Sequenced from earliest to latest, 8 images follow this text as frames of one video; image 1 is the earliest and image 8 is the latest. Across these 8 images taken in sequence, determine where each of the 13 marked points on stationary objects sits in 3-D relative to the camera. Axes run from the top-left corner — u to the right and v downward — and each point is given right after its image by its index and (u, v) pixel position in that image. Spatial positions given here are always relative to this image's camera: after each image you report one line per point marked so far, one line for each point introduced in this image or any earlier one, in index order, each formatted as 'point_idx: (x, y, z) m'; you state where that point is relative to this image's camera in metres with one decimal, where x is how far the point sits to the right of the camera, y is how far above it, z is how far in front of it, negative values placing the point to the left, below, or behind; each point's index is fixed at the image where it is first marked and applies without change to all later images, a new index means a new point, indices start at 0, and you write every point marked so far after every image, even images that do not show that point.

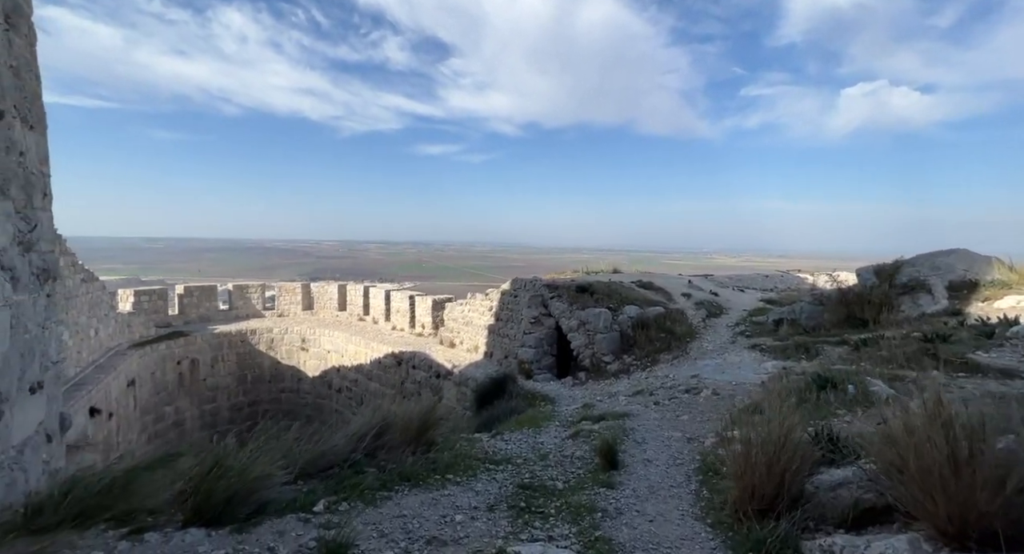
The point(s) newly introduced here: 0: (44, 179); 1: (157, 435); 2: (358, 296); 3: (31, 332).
0: (-3.7, +0.7, +3.6) m
1: (-6.9, -3.0, +9.4) m
2: (-3.7, -0.4, +11.1) m
3: (-3.5, -0.4, +3.3) m
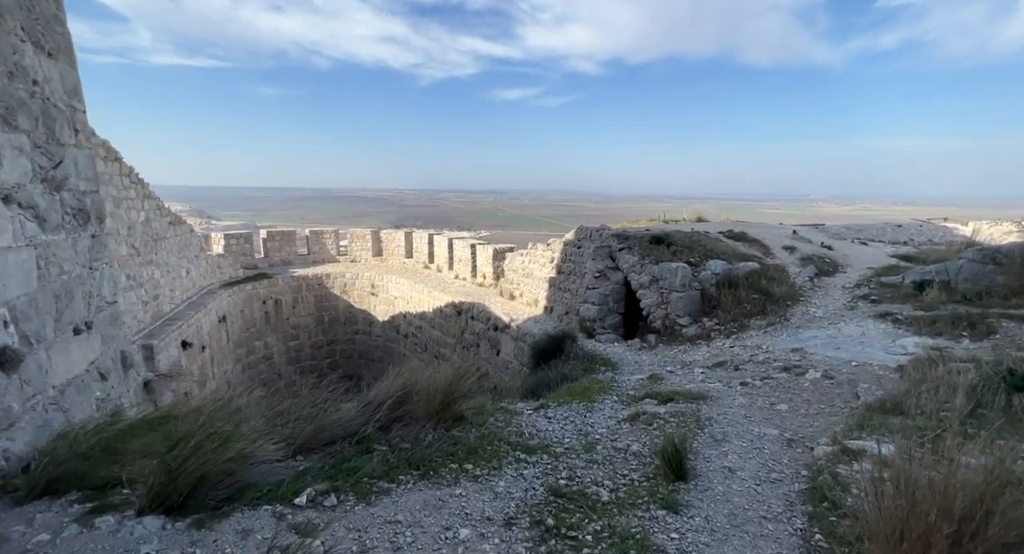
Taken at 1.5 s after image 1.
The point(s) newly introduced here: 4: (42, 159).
0: (-3.3, +1.2, +3.5) m
1: (-5.5, -1.8, +10.1) m
2: (-2.1, +0.8, +11.0) m
3: (-3.1, 0.0, +3.3) m
4: (-3.1, +0.7, +3.1) m
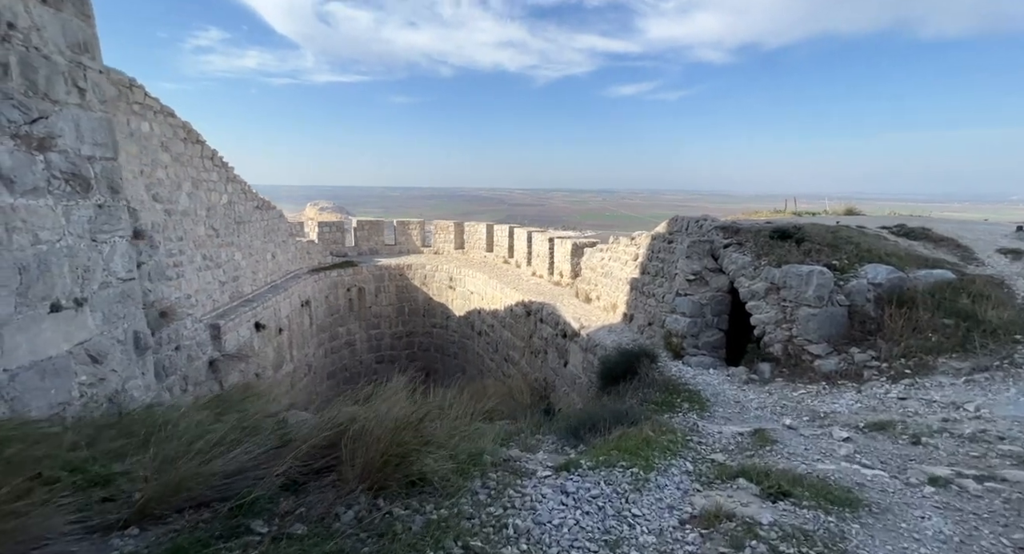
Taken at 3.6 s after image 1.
0: (-2.9, +1.4, +3.2) m
1: (-3.8, -1.6, +10.2) m
2: (-0.2, +0.9, +10.3) m
3: (-2.9, +0.2, +3.0) m
4: (-2.9, +0.9, +2.8) m
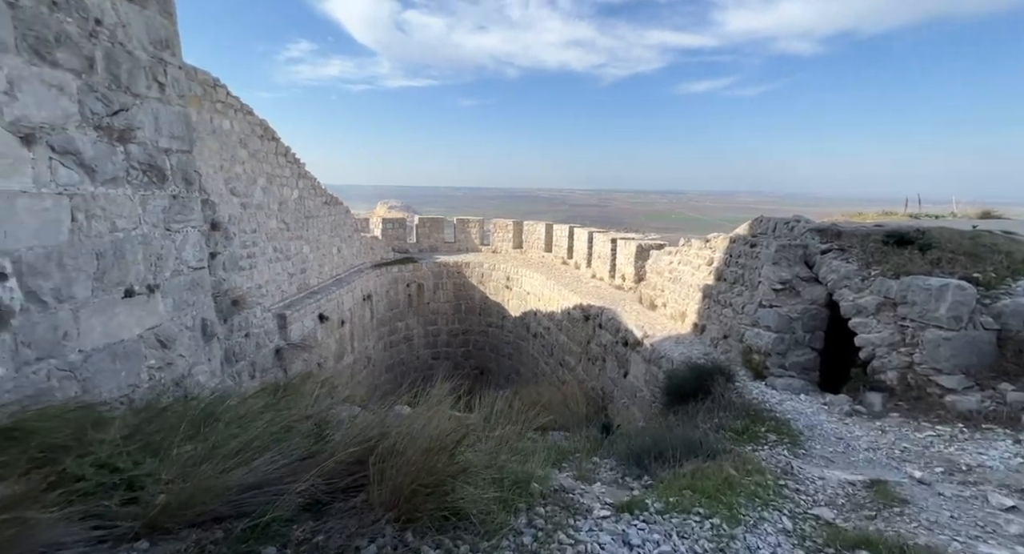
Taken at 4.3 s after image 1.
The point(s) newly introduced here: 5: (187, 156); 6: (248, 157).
0: (-2.5, +1.5, +3.3) m
1: (-2.6, -1.5, +10.3) m
2: (+1.1, +0.8, +10.0) m
3: (-2.5, +0.3, +3.1) m
4: (-2.5, +1.0, +2.9) m
5: (-2.5, +0.9, +3.7) m
6: (-3.3, +1.5, +6.0) m
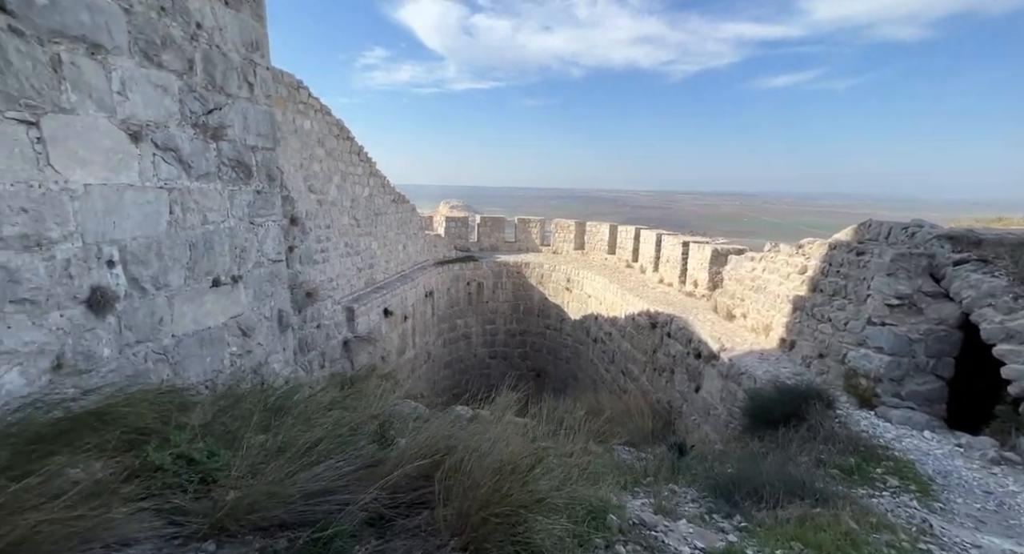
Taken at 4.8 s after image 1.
0: (-2.0, +1.5, +3.5) m
1: (-1.4, -1.4, +10.4) m
2: (+2.4, +0.8, +9.7) m
3: (-2.0, +0.4, +3.2) m
4: (-2.0, +1.1, +3.0) m
5: (-2.0, +1.0, +3.8) m
6: (-2.5, +1.6, +6.3) m
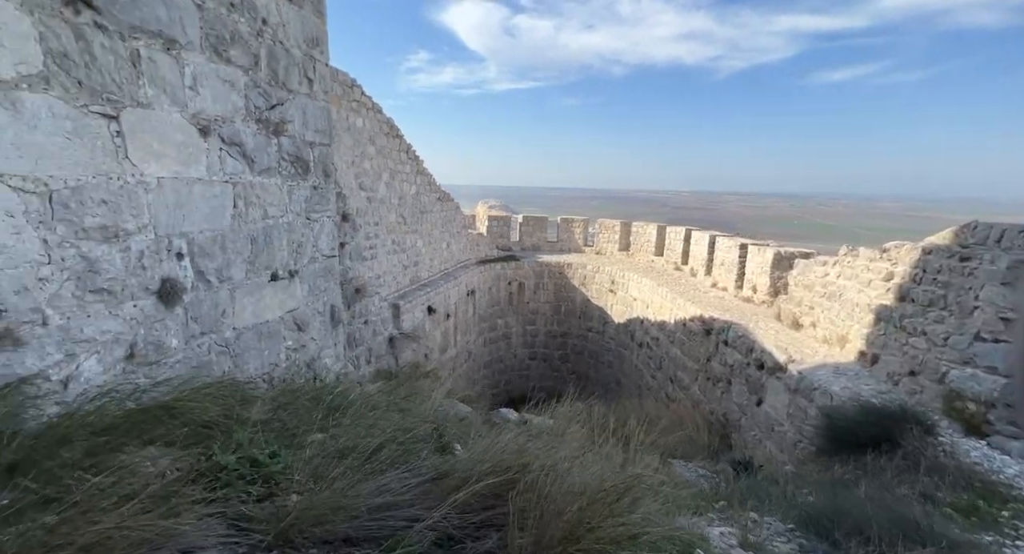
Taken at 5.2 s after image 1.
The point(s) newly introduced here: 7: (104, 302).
0: (-1.5, +1.6, +3.5) m
1: (-0.5, -1.4, +10.4) m
2: (+3.3, +0.7, +9.4) m
3: (-1.6, +0.4, +3.3) m
4: (-1.6, +1.1, +3.0) m
5: (-1.5, +1.0, +3.8) m
6: (-1.8, +1.7, +6.3) m
7: (-1.8, -0.1, +2.1) m
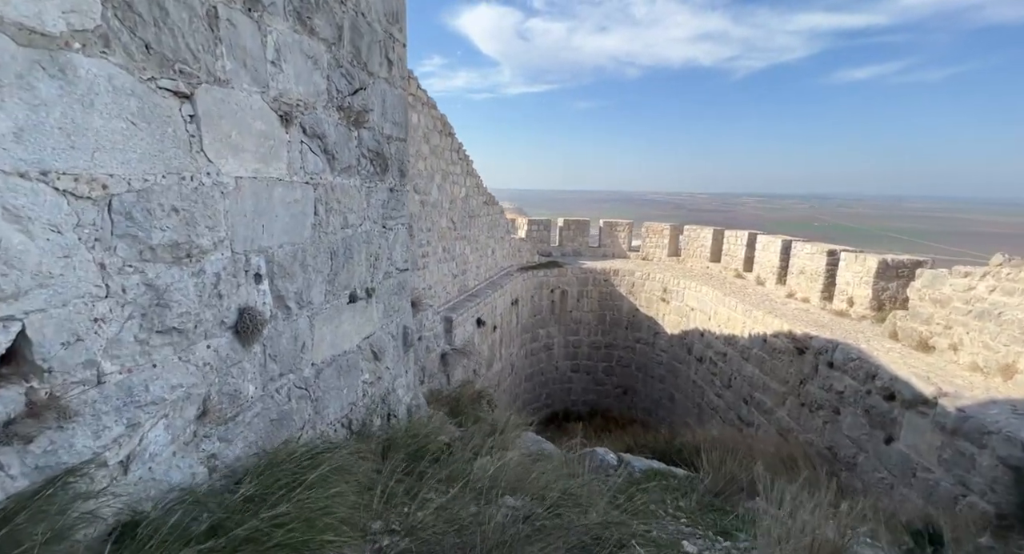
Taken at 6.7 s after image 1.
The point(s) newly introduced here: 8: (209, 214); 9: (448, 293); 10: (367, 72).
0: (-0.8, +1.5, +2.9) m
1: (+0.4, -1.6, +9.8) m
2: (+4.1, +0.5, +8.7) m
3: (-0.9, +0.3, +2.7) m
4: (-0.9, +1.0, +2.5) m
5: (-0.8, +0.9, +3.3) m
6: (-1.0, +1.5, +5.8) m
7: (-1.1, -0.2, +1.6) m
8: (-1.1, +0.2, +1.7) m
9: (-0.9, -0.2, +6.7) m
10: (-0.8, +1.2, +2.7) m
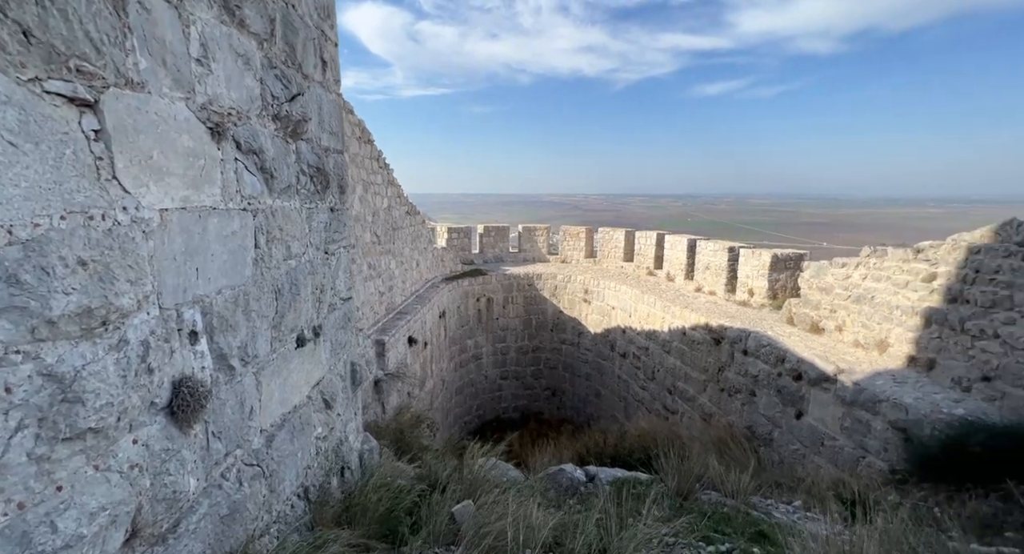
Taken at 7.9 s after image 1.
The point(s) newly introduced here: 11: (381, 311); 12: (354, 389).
0: (-1.0, +1.3, +2.5) m
1: (-1.0, -1.8, +9.5) m
2: (+2.7, +0.6, +9.1) m
3: (-1.0, +0.1, +2.3) m
4: (-1.0, +0.8, +2.1) m
5: (-1.0, +0.7, +2.9) m
6: (-1.8, +1.3, +5.2) m
7: (-1.0, -0.4, +1.1) m
8: (-1.0, 0.0, +1.2) m
9: (-1.8, -0.5, +6.2) m
10: (-1.0, +1.0, +2.3) m
11: (-1.8, -0.5, +6.4) m
12: (-1.0, -0.7, +3.1) m
